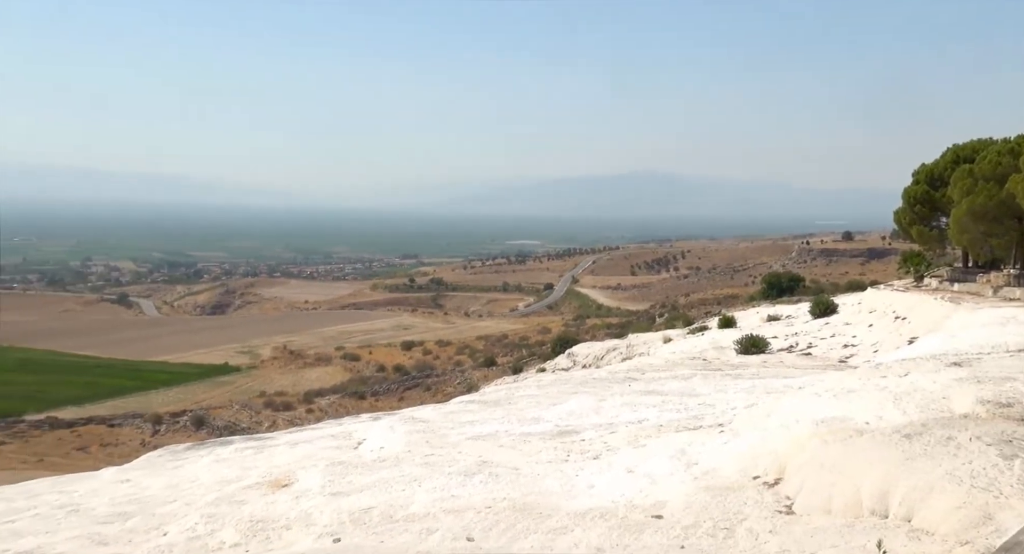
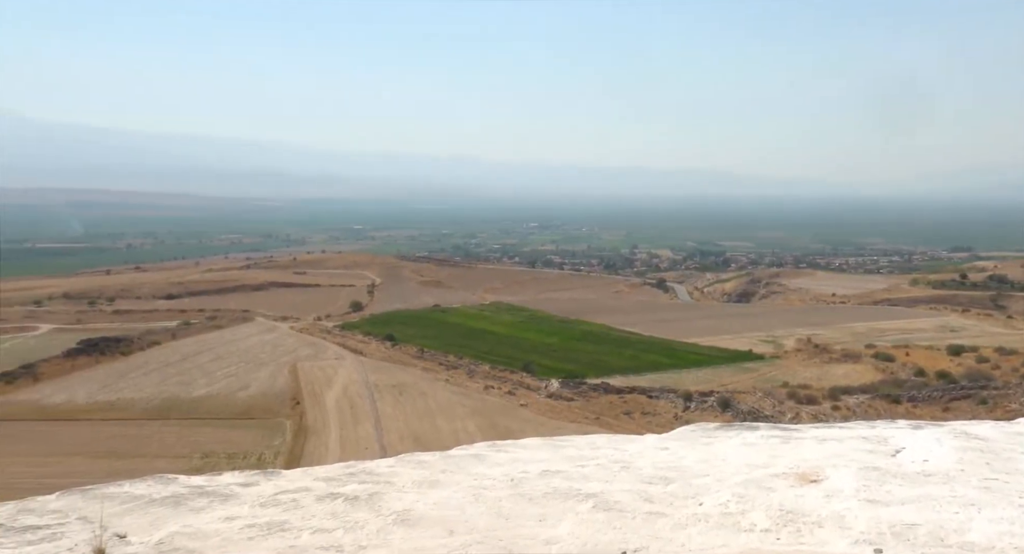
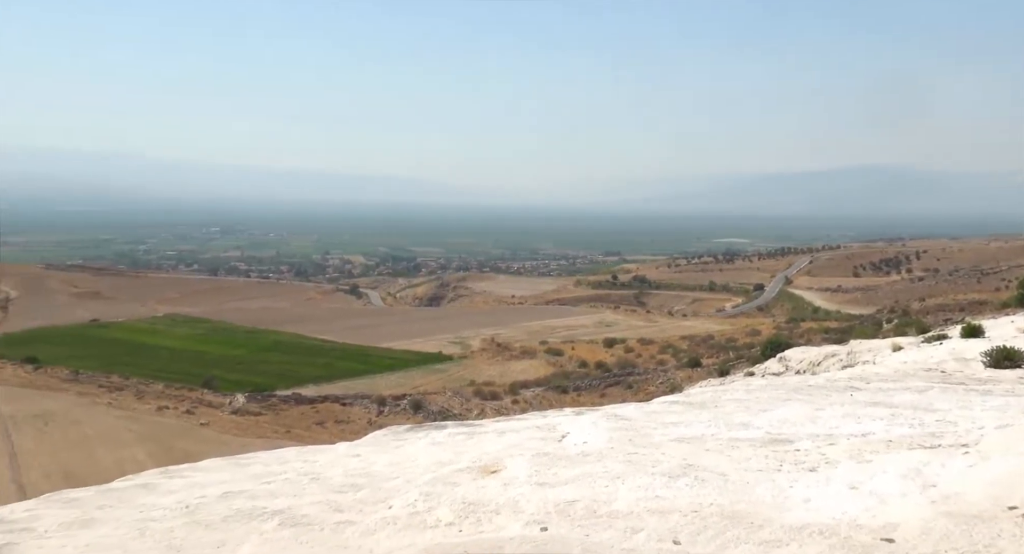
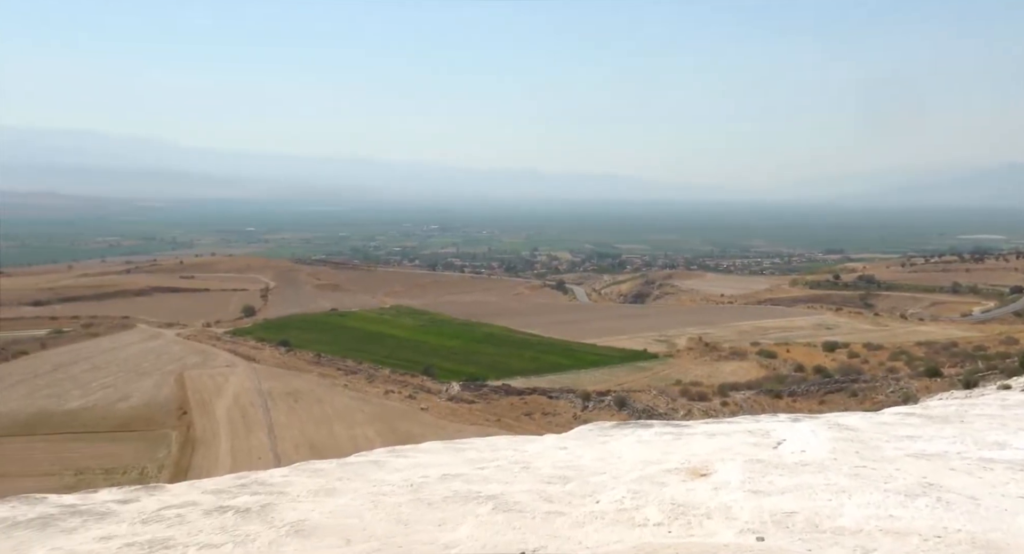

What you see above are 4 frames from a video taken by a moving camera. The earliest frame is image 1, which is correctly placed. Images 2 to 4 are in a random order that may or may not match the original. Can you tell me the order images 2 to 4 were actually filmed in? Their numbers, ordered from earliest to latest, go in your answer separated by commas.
3, 4, 2
